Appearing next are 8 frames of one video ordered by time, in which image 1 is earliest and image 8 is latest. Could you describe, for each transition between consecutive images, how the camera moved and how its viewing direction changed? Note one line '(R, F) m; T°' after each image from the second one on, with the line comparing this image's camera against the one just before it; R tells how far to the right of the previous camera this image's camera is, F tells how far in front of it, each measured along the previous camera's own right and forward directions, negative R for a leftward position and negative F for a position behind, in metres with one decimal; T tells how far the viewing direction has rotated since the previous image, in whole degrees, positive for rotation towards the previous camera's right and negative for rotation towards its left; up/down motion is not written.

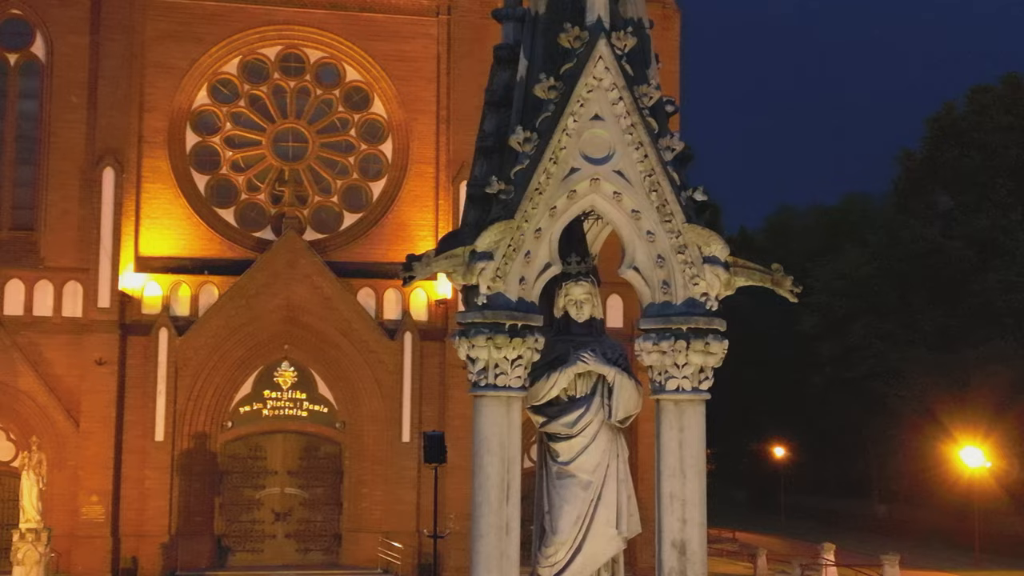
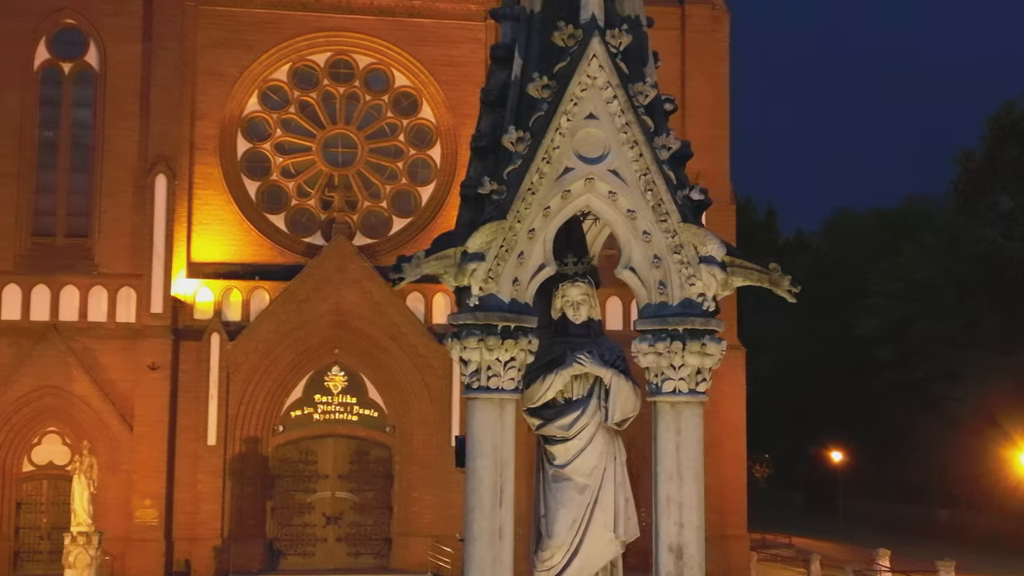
(+0.3, +0.1) m; -2°
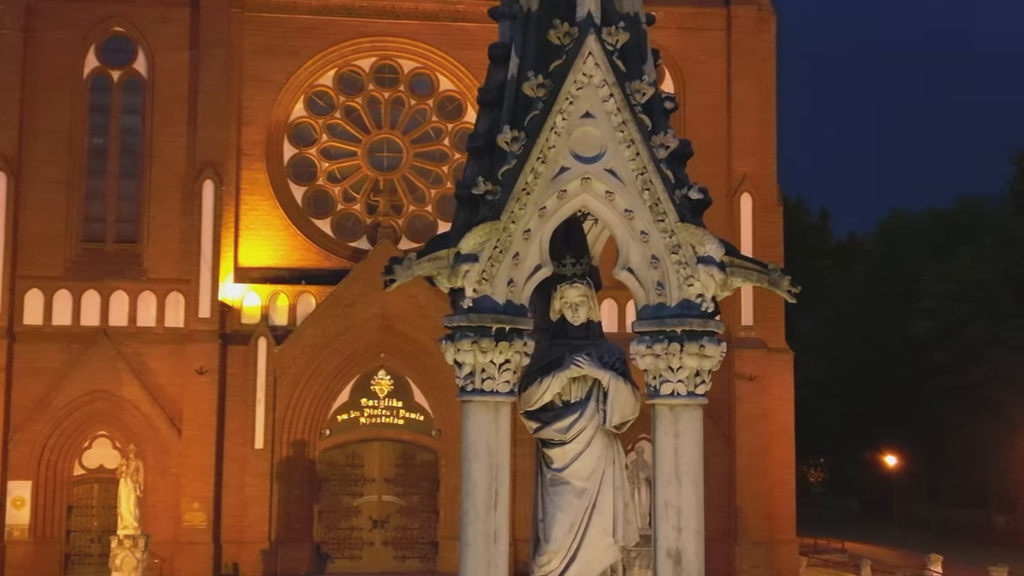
(+0.3, +0.1) m; -2°
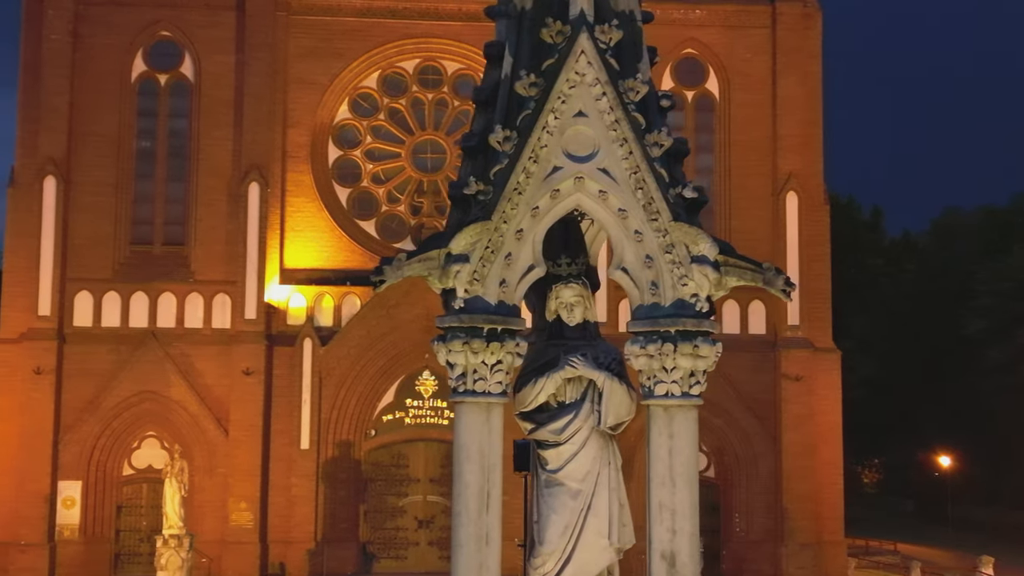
(+0.3, 0.0) m; -2°
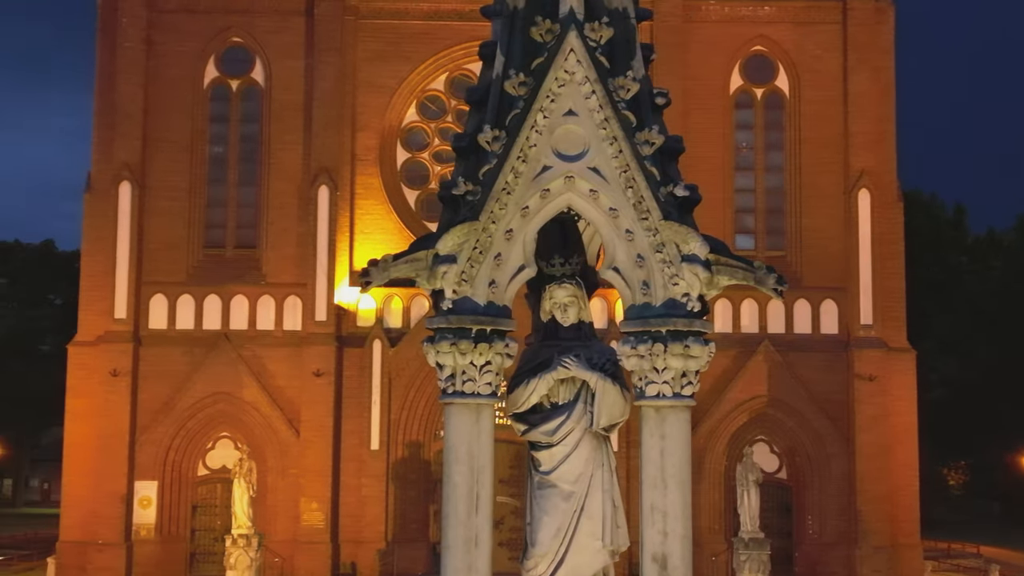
(+0.5, +0.1) m; -3°
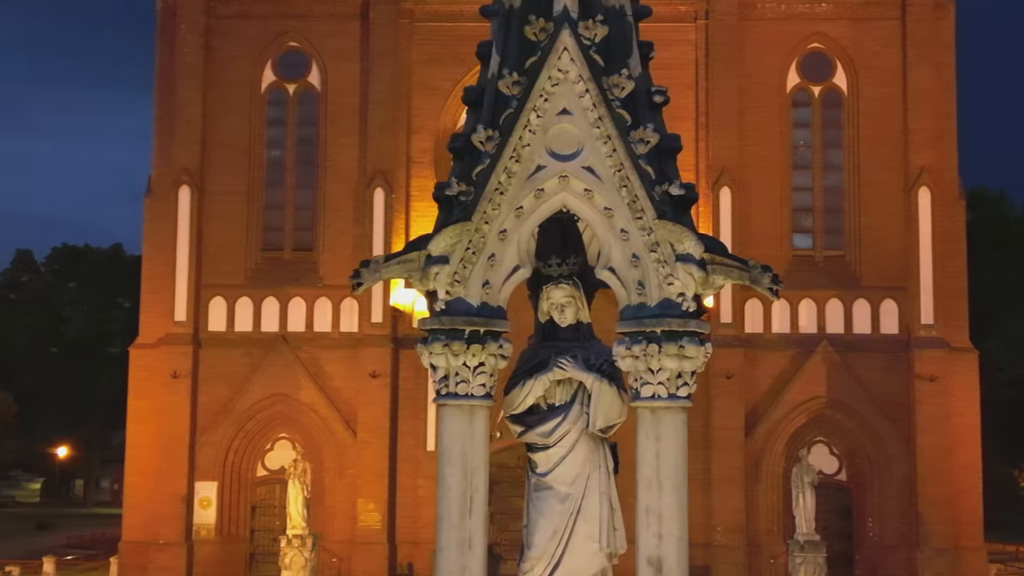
(+0.4, +0.1) m; -3°
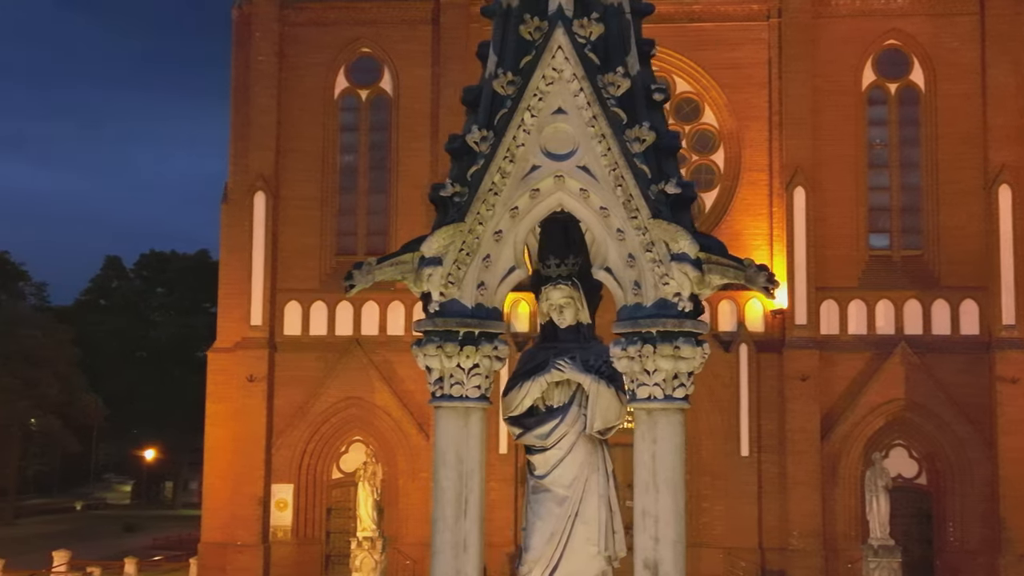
(+0.5, +0.1) m; -3°
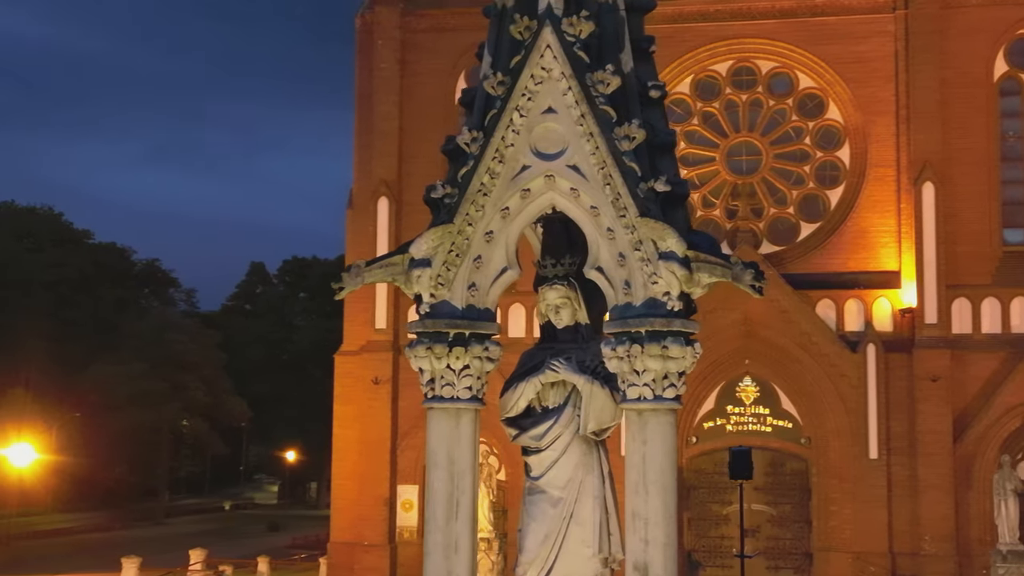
(+0.8, +0.1) m; -6°
